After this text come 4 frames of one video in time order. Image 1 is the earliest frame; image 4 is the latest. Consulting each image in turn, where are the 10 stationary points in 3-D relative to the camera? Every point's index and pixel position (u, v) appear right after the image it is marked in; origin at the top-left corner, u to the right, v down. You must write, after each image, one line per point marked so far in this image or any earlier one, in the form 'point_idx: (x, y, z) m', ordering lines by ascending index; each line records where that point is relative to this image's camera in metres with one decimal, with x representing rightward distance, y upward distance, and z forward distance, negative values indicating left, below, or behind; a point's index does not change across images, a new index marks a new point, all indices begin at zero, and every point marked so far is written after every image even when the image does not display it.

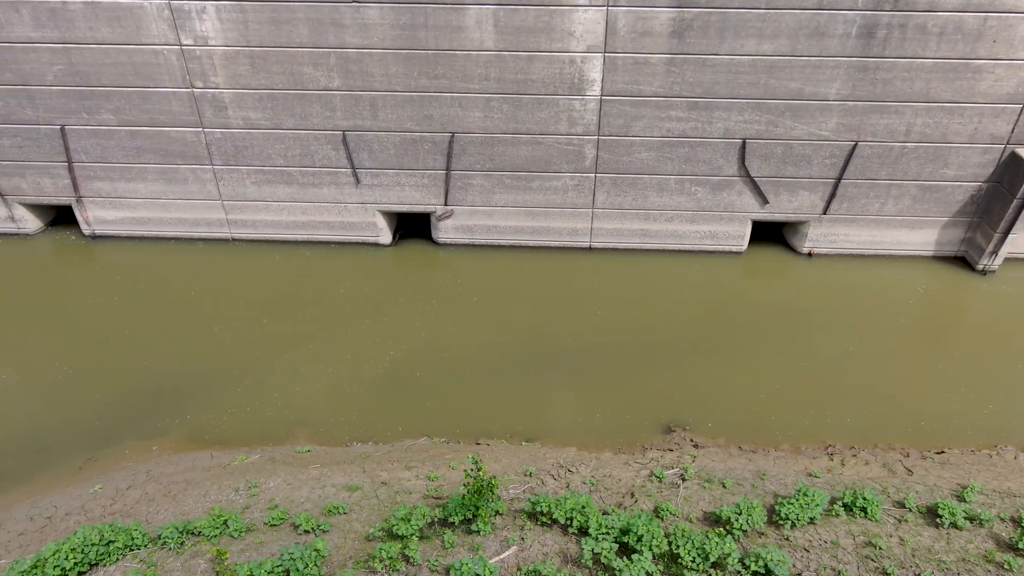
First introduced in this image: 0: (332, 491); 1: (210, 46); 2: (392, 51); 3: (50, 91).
0: (-1.1, -1.2, +4.7) m
1: (-2.6, +2.1, +6.7) m
2: (-1.0, +2.1, +6.6) m
3: (-4.2, +1.8, +7.0) m
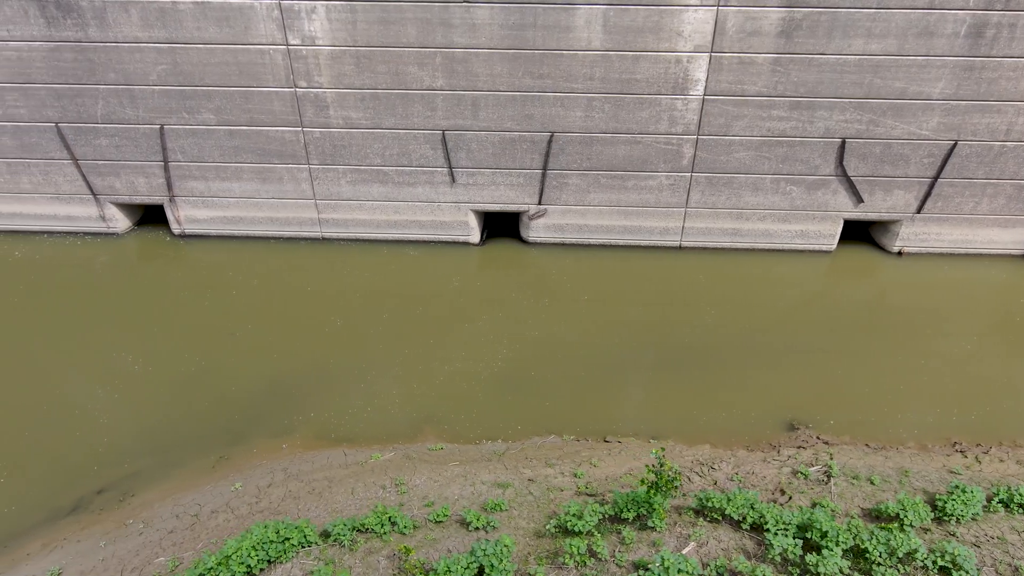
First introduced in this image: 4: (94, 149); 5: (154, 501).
0: (-0.2, -1.2, +4.7) m
1: (-1.7, +2.1, +6.7) m
2: (-0.1, +2.1, +6.7) m
3: (-3.3, +1.8, +7.0) m
4: (-4.0, +1.3, +7.4) m
5: (-2.4, -1.4, +5.1) m
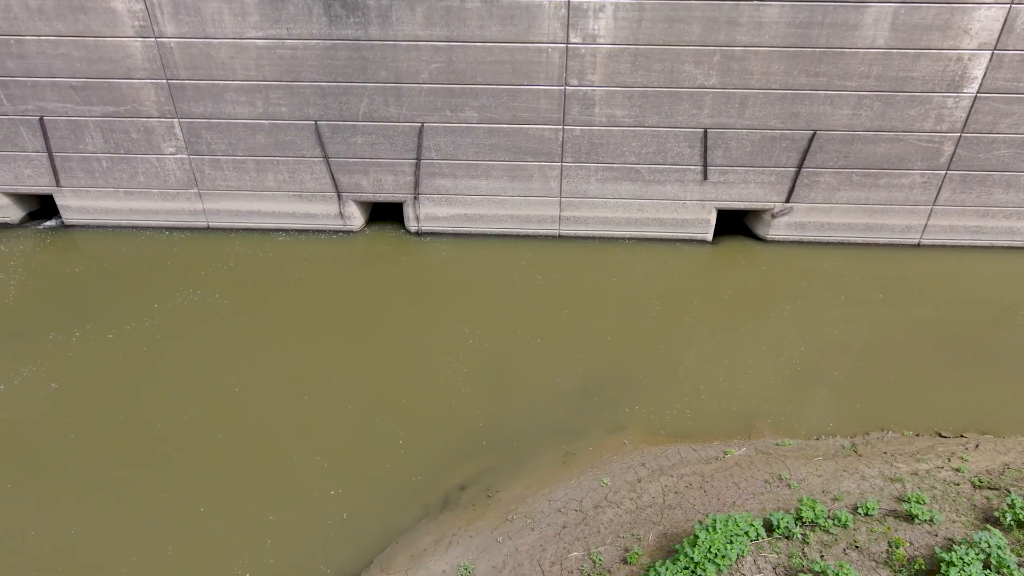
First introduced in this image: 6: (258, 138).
0: (+2.3, -1.2, +4.8) m
1: (+0.7, +2.1, +6.7) m
2: (+2.3, +2.1, +6.7) m
3: (-0.8, +1.8, +7.0) m
4: (-1.6, +1.4, +7.4) m
5: (+0.1, -1.4, +5.1) m
6: (-2.5, +1.5, +7.4) m
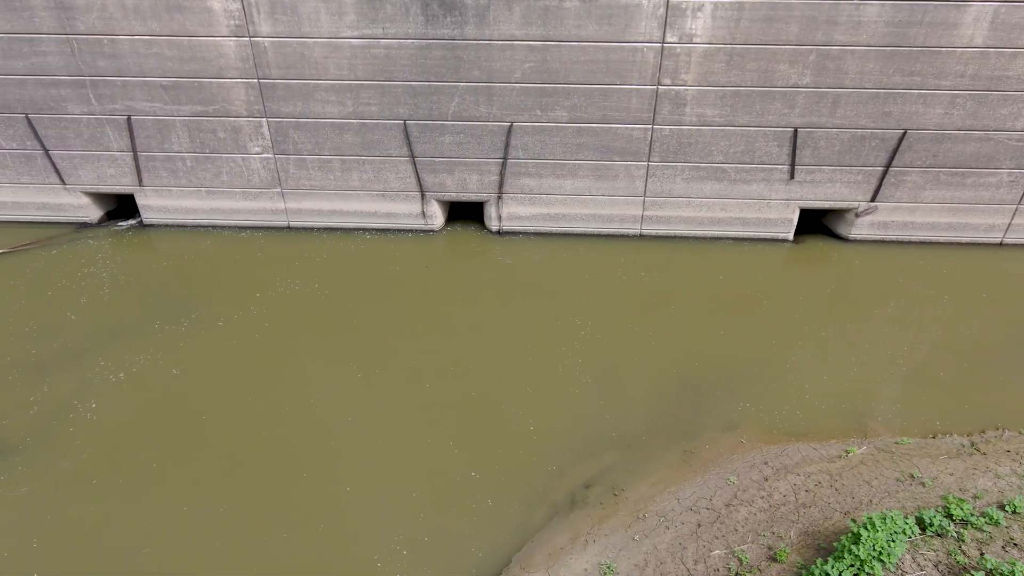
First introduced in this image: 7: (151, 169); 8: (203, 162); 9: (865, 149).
0: (+3.1, -1.2, +4.8) m
1: (+1.6, +2.1, +6.7) m
2: (+3.2, +2.1, +6.7) m
3: (0.0, +1.8, +7.0) m
4: (-0.7, +1.4, +7.4) m
5: (+0.9, -1.4, +5.1) m
6: (-1.6, +1.5, +7.4) m
7: (-3.7, +1.2, +7.8) m
8: (-3.1, +1.3, +7.7) m
9: (+3.4, +1.3, +7.3) m
